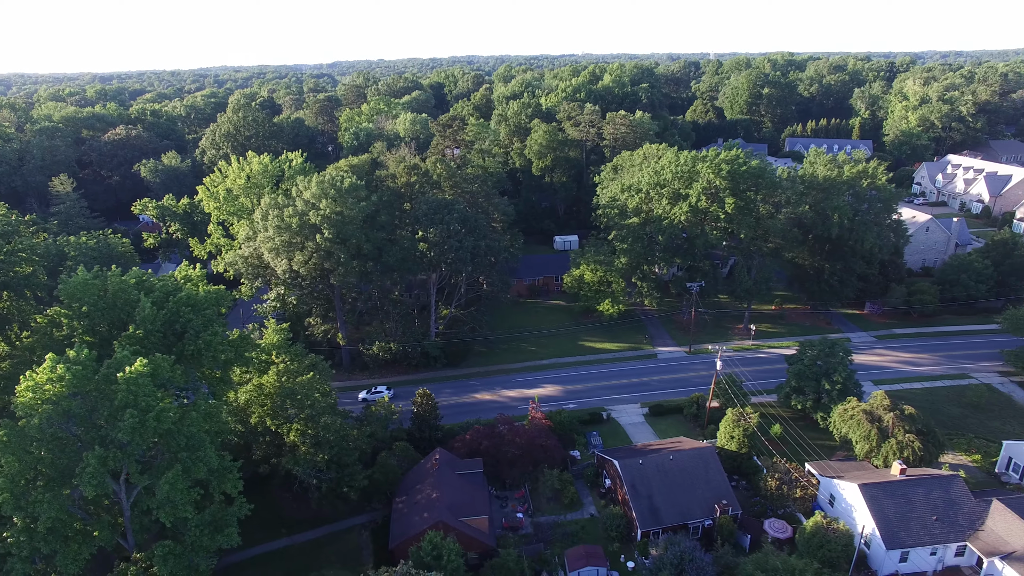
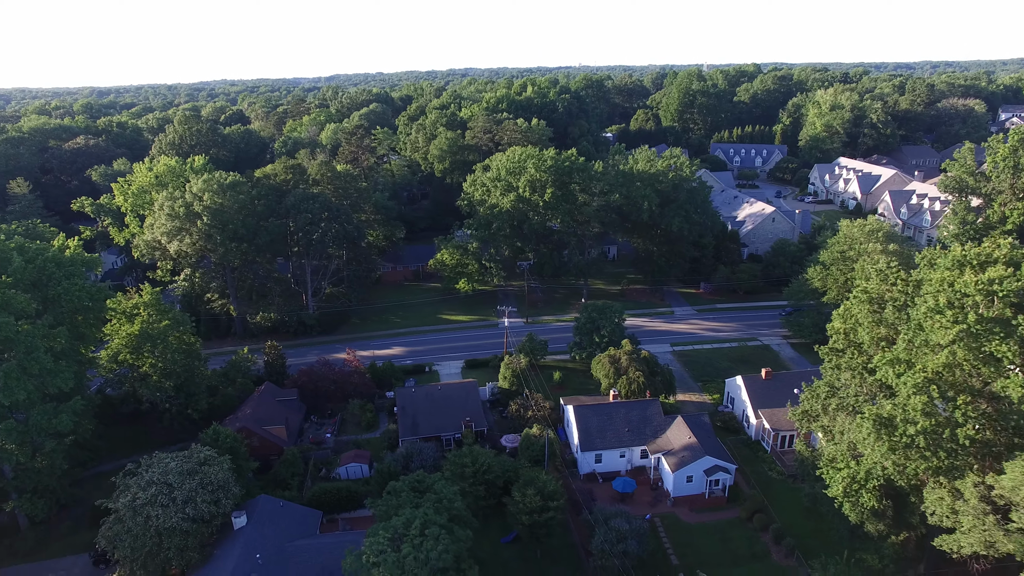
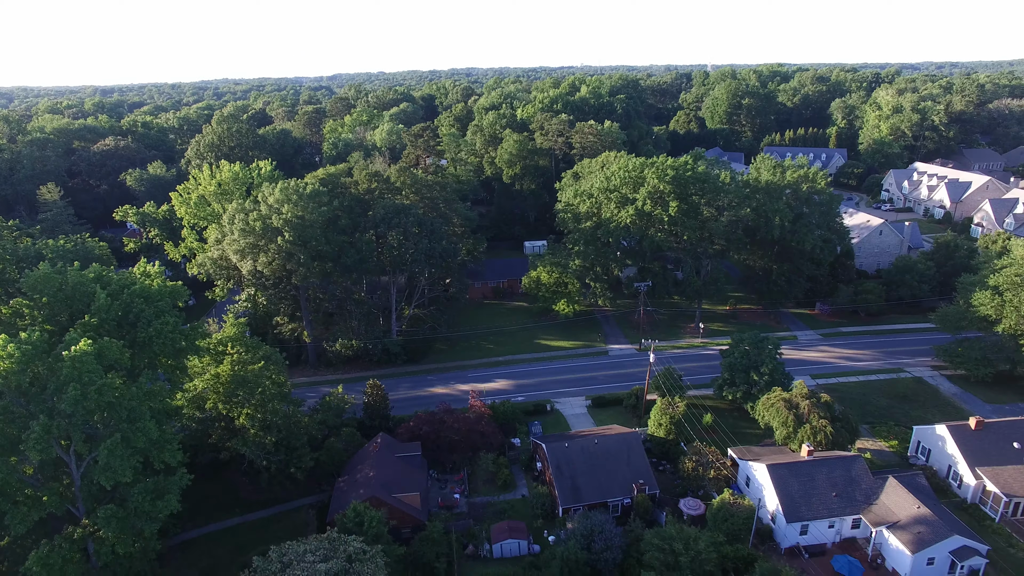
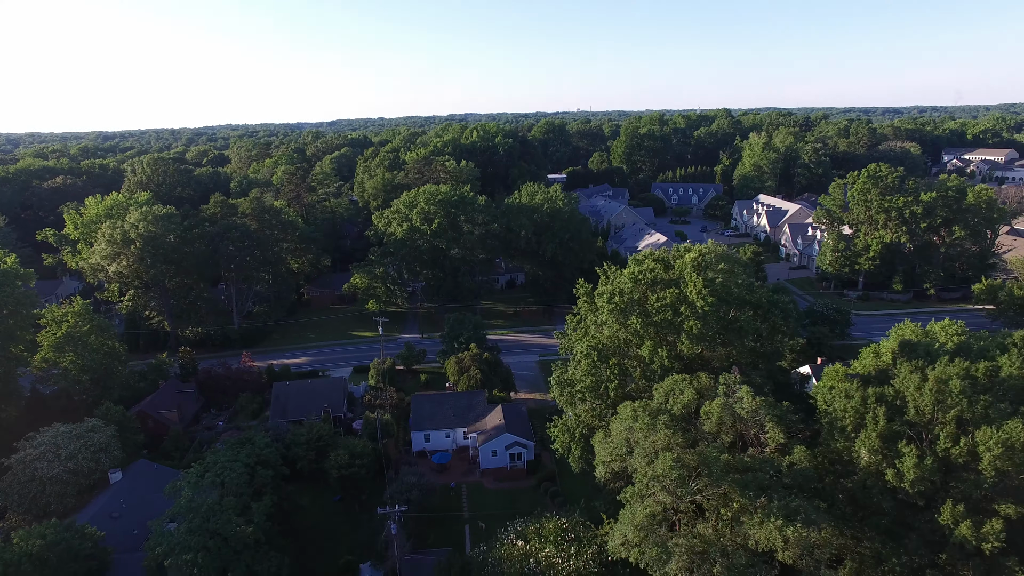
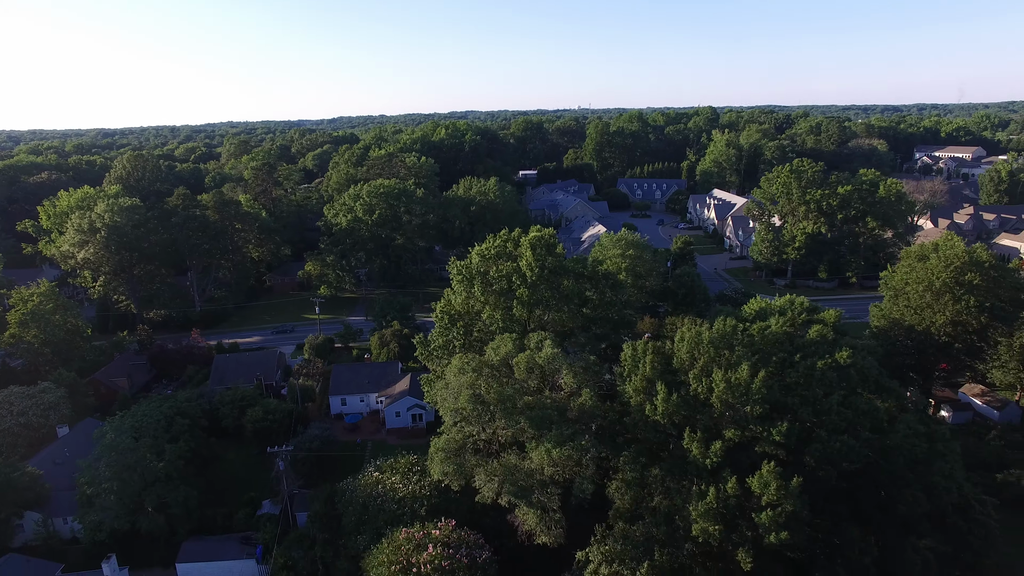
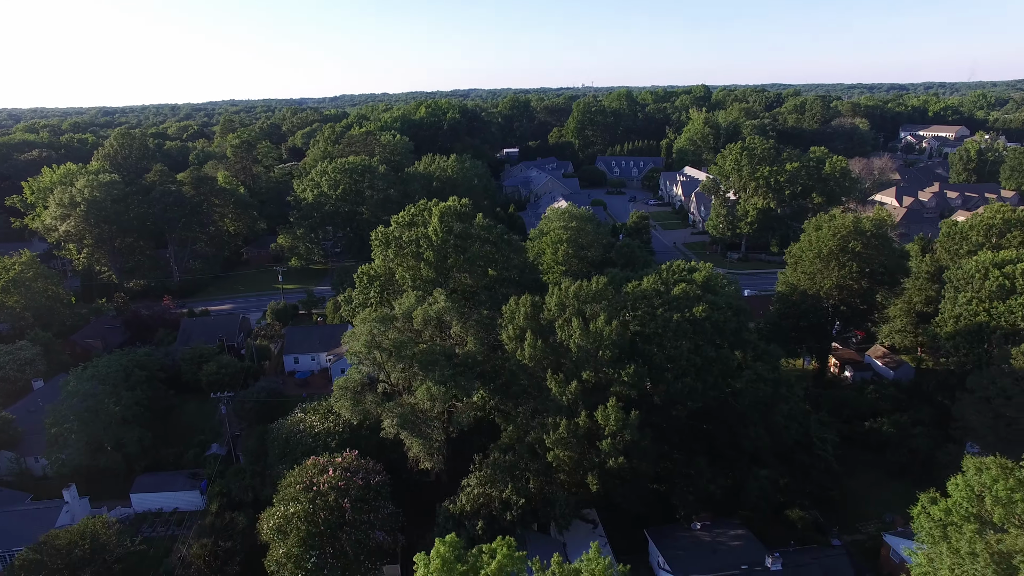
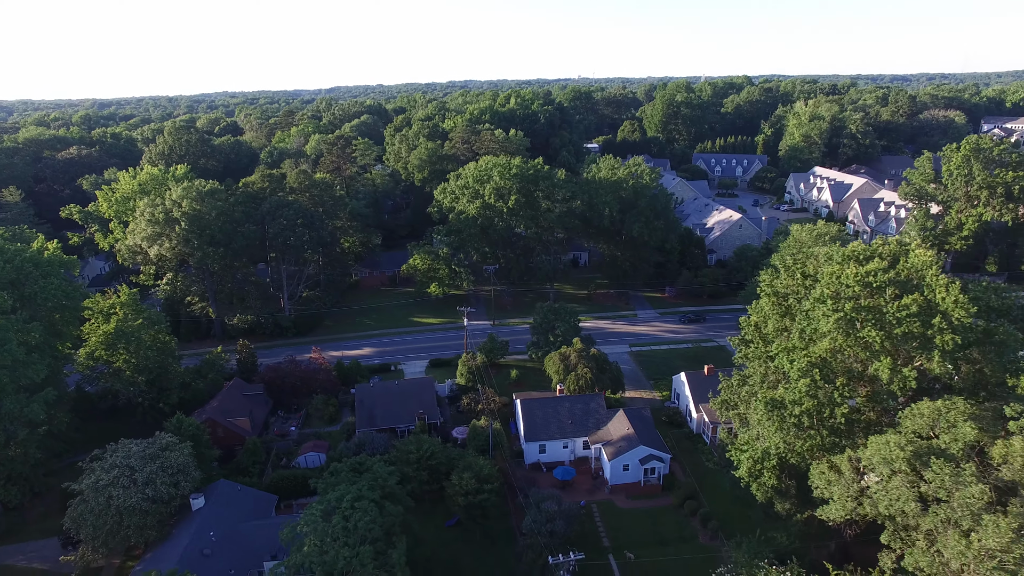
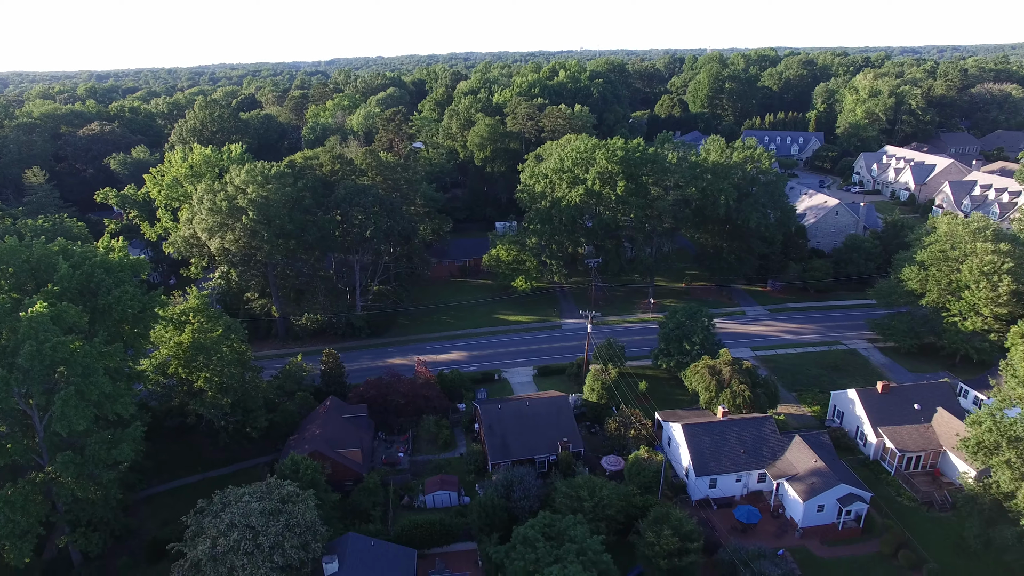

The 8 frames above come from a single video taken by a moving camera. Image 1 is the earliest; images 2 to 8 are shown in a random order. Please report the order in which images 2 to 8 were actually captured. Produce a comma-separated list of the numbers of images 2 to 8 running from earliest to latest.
3, 8, 2, 7, 4, 5, 6
